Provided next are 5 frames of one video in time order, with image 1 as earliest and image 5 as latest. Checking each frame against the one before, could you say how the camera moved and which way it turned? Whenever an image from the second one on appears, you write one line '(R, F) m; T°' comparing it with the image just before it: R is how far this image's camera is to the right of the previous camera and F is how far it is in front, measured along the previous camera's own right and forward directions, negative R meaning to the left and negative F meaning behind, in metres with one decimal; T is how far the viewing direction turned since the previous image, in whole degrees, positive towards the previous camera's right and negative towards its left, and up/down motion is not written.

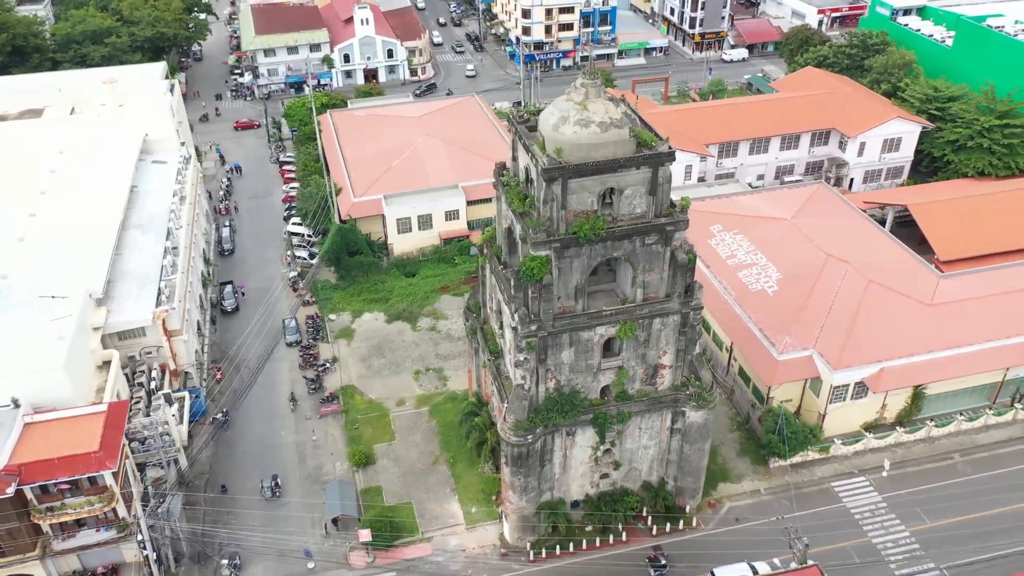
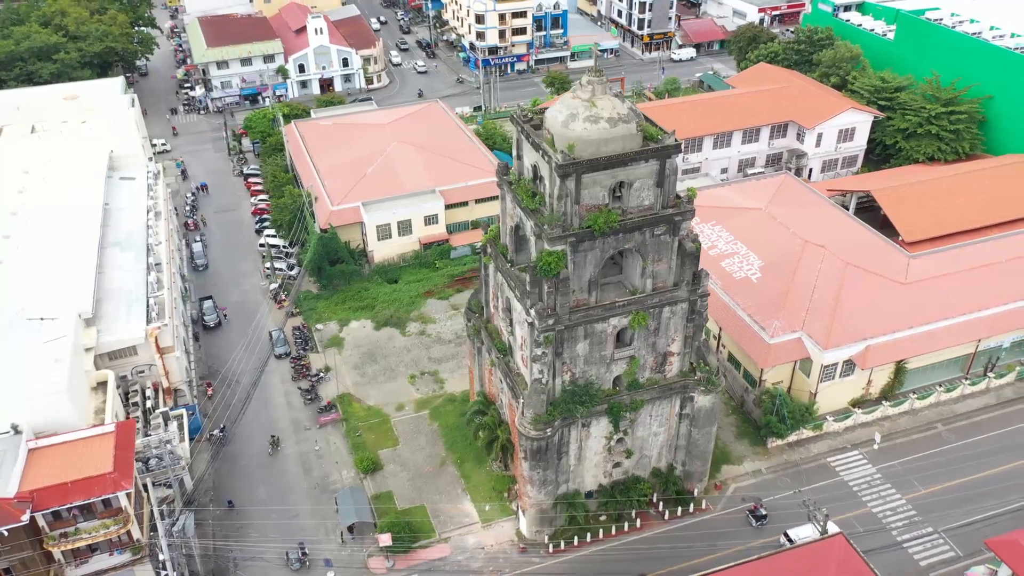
(-3.0, -0.4) m; +4°
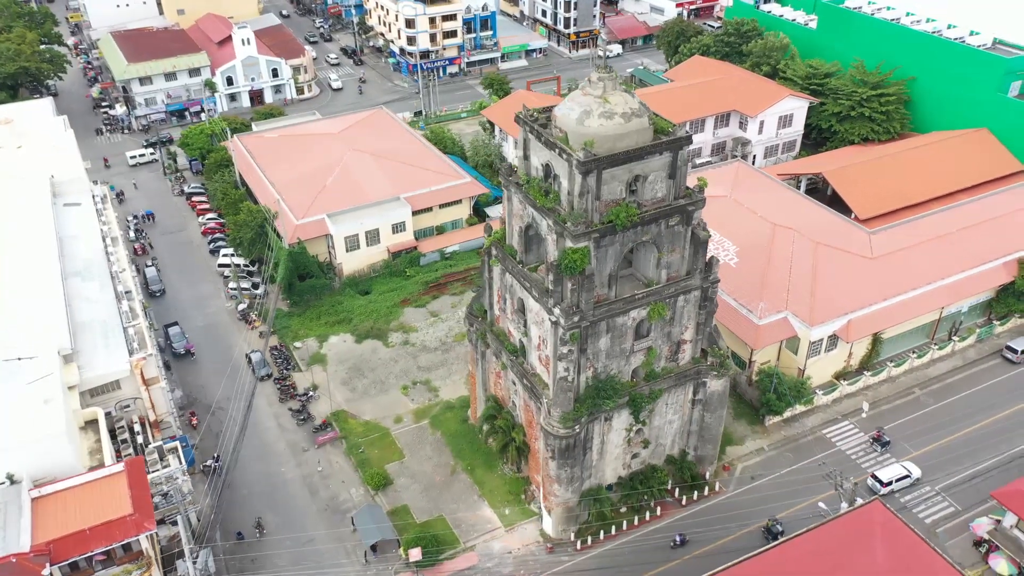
(-4.4, +0.4) m; +6°
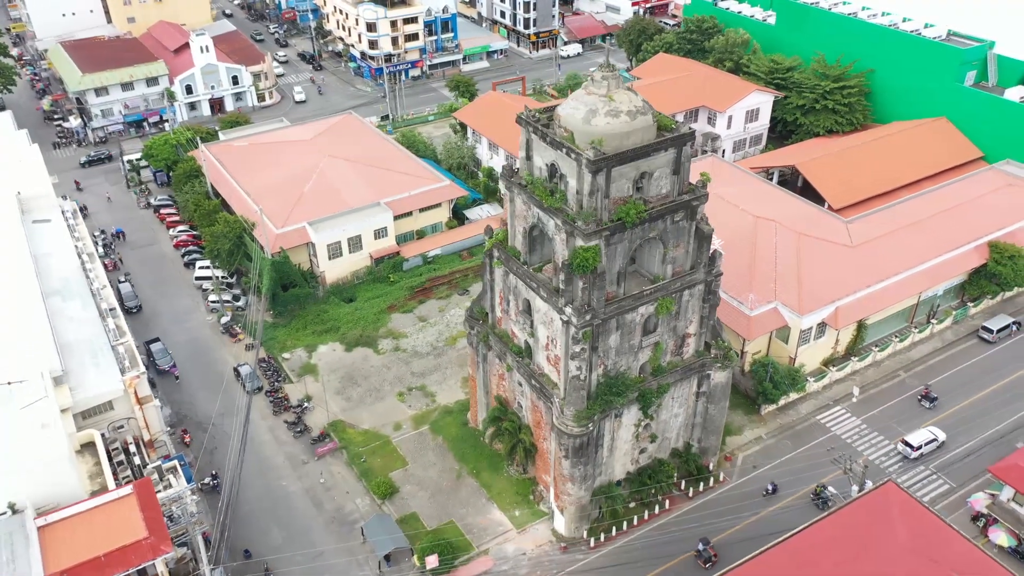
(-2.4, +0.1) m; +3°
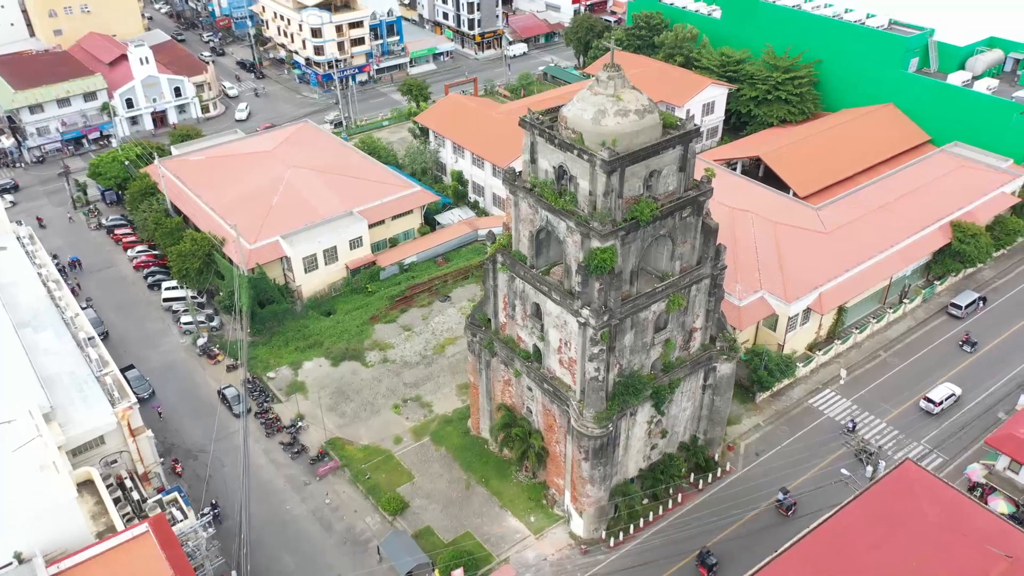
(-3.3, +0.5) m; +5°
